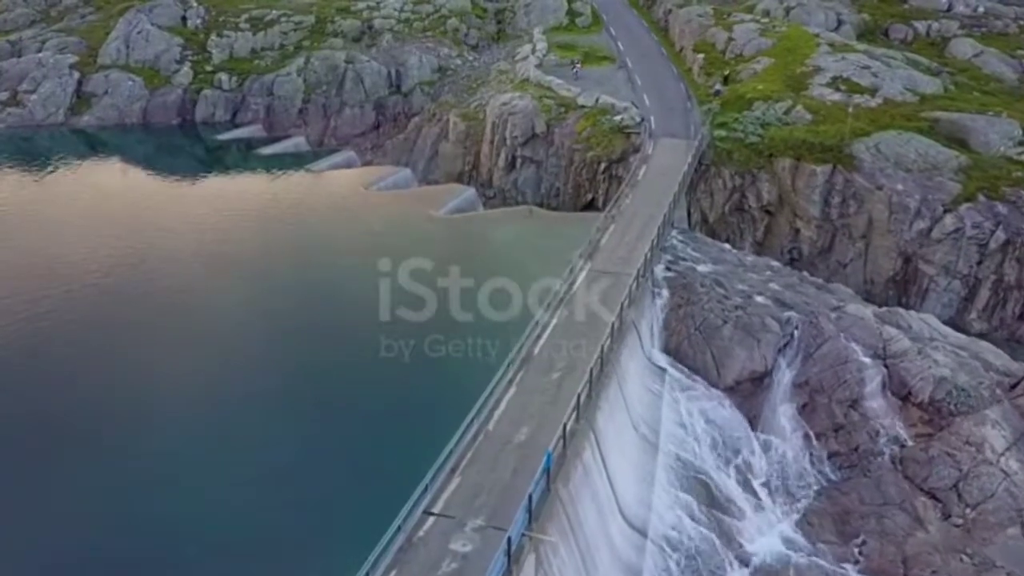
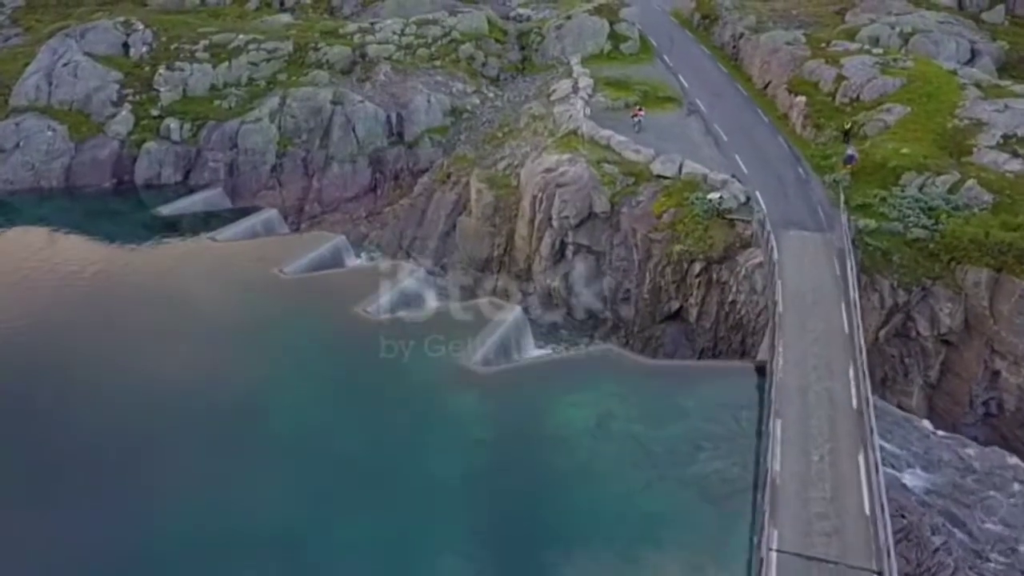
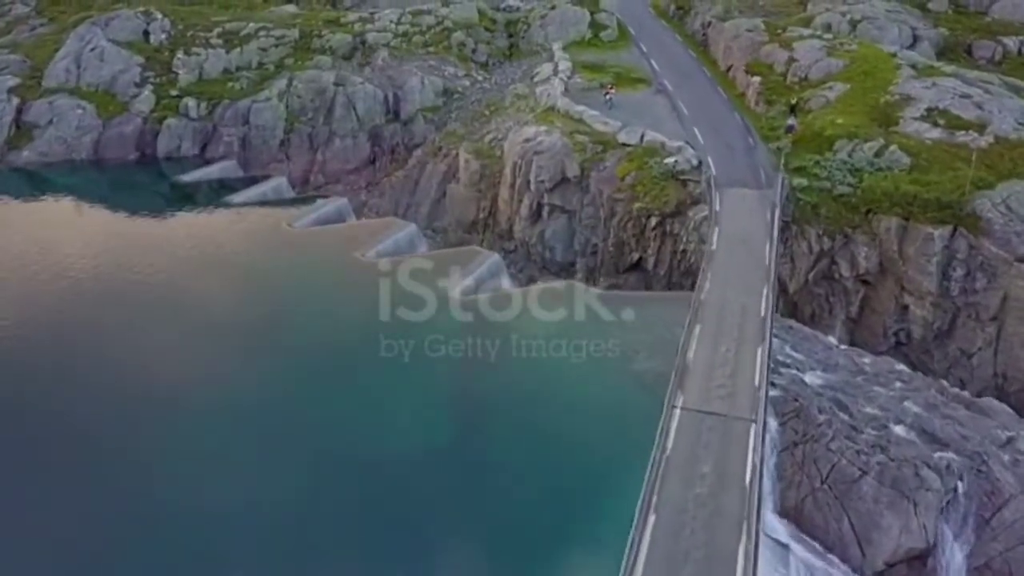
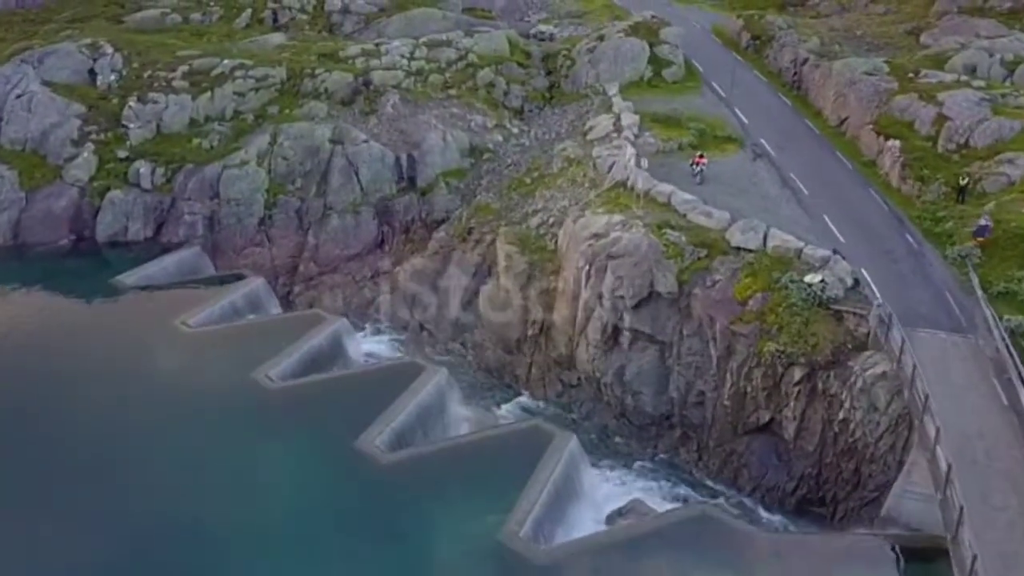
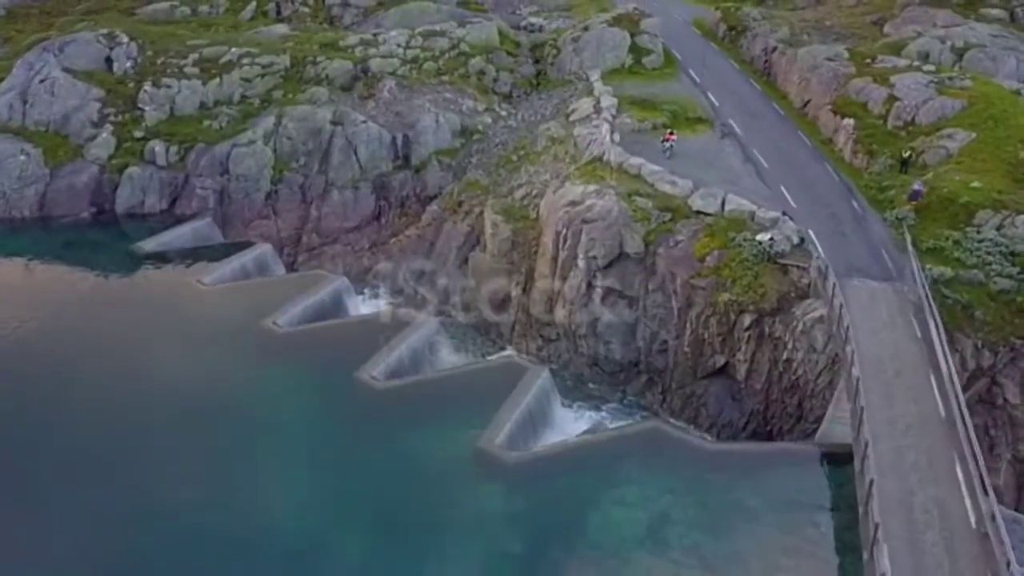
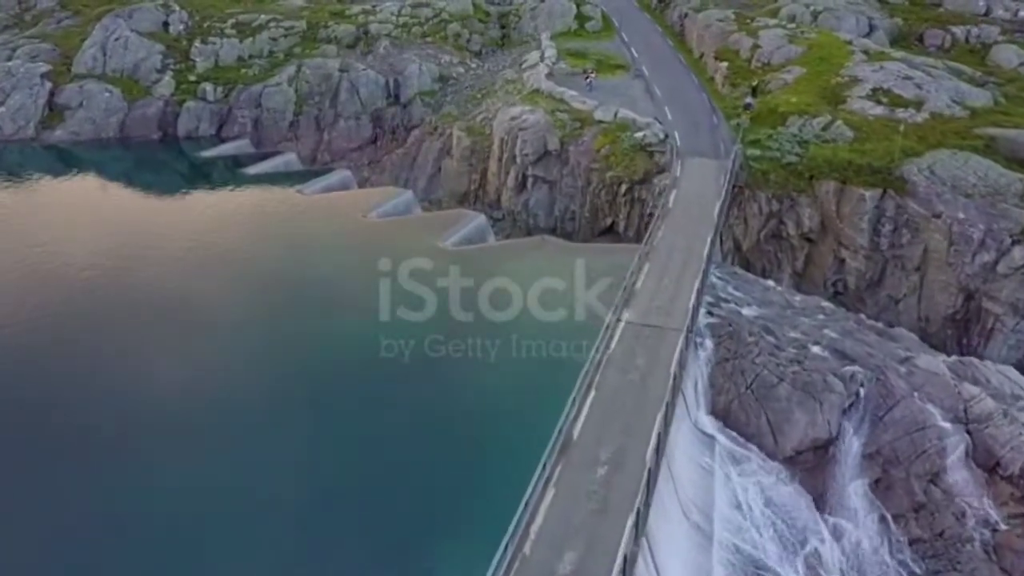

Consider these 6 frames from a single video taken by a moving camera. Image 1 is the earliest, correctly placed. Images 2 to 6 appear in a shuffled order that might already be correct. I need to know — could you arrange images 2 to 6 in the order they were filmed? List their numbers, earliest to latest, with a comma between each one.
6, 3, 2, 5, 4
